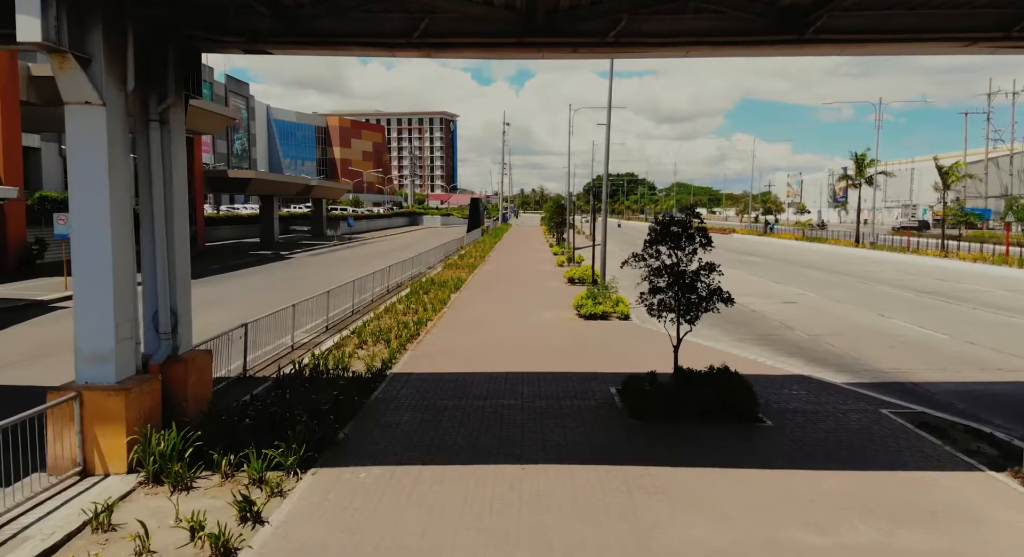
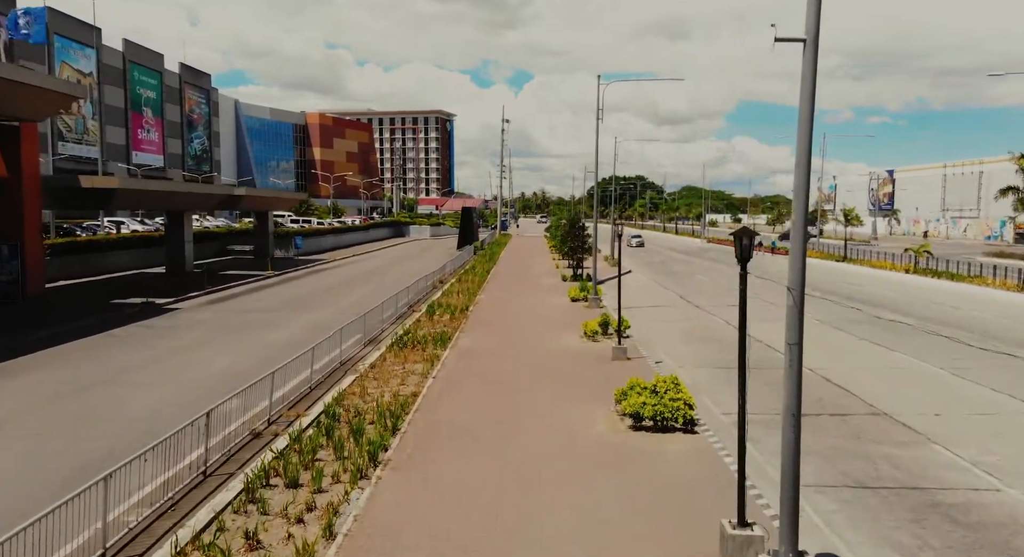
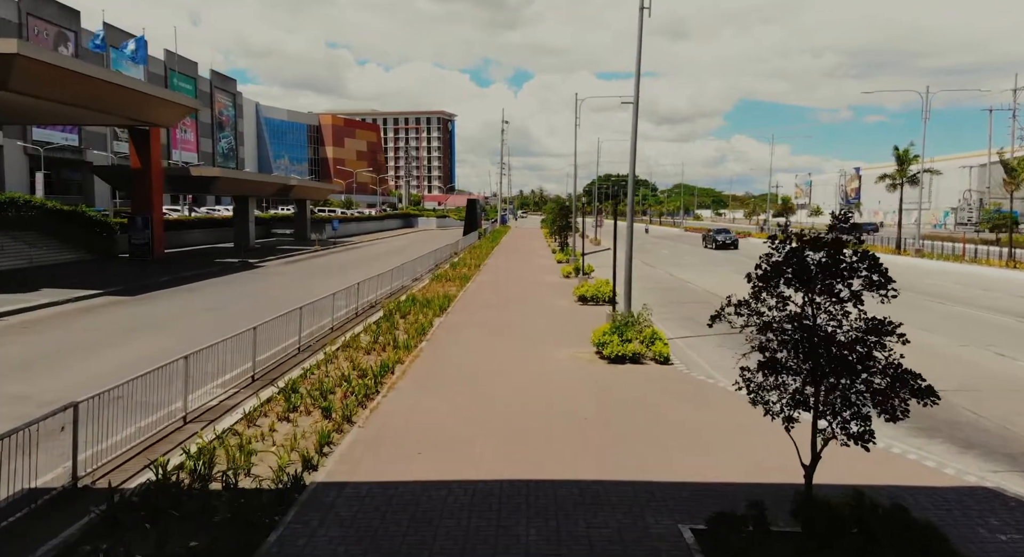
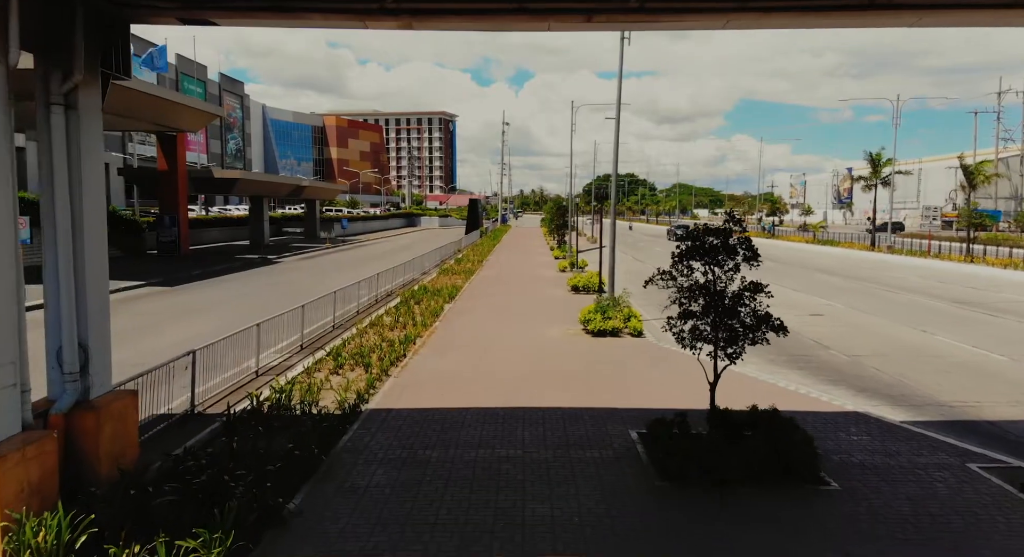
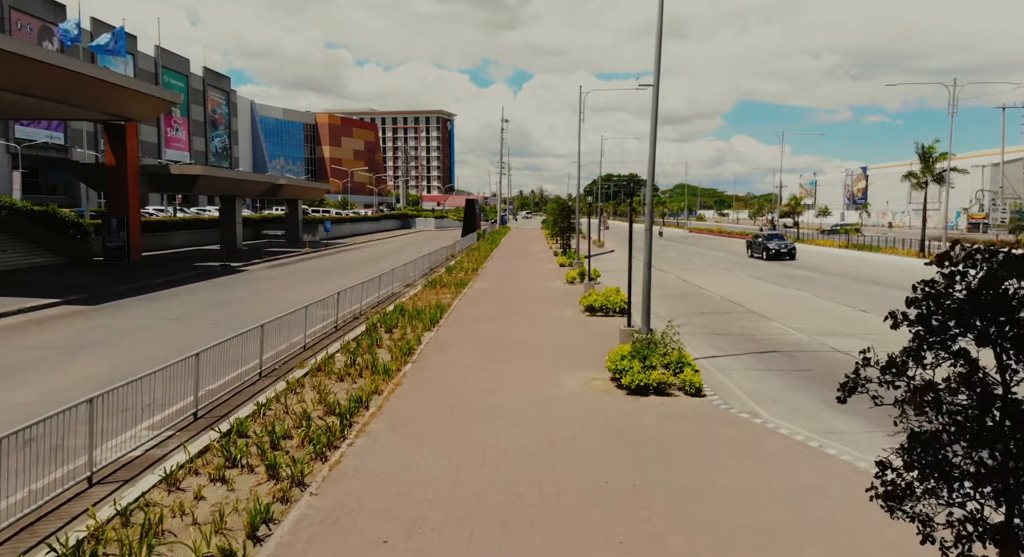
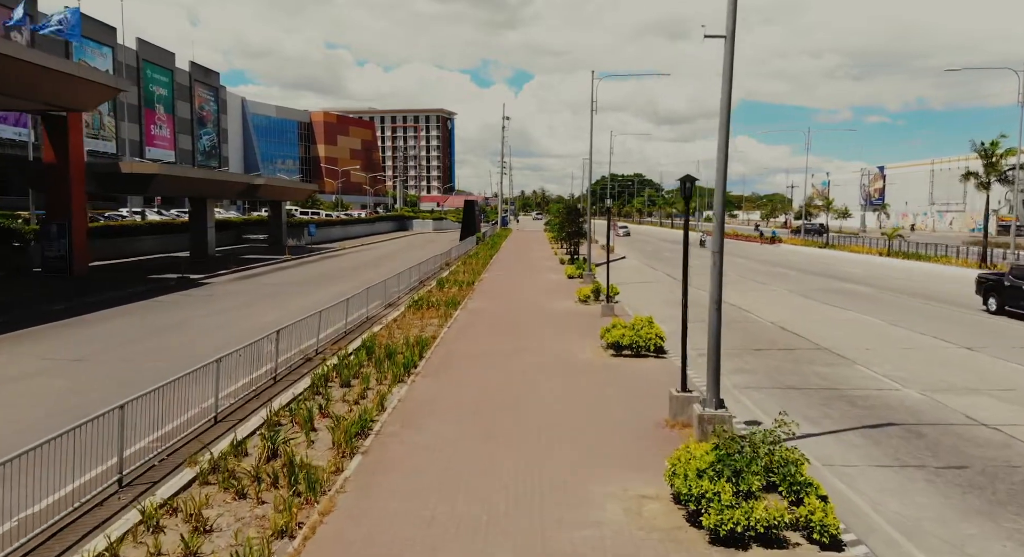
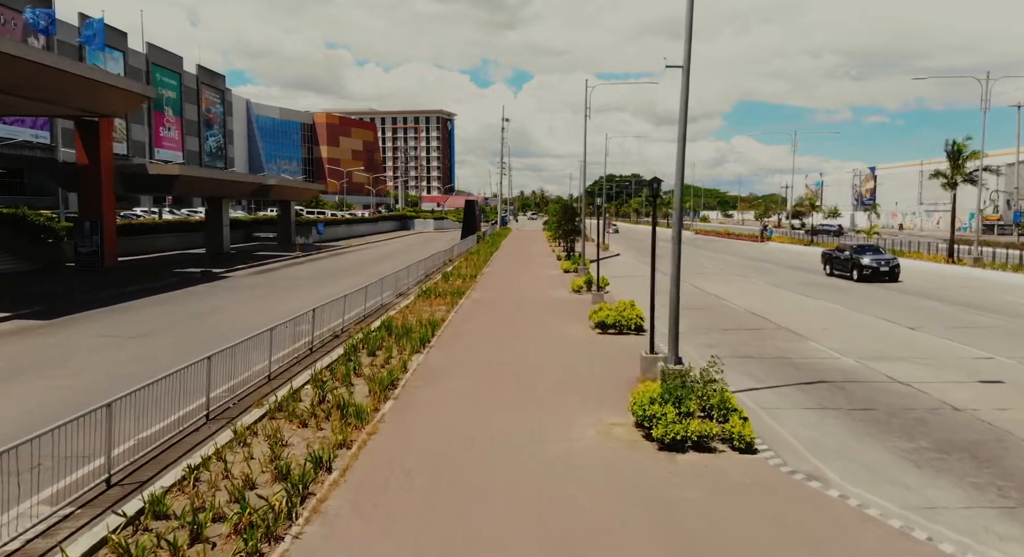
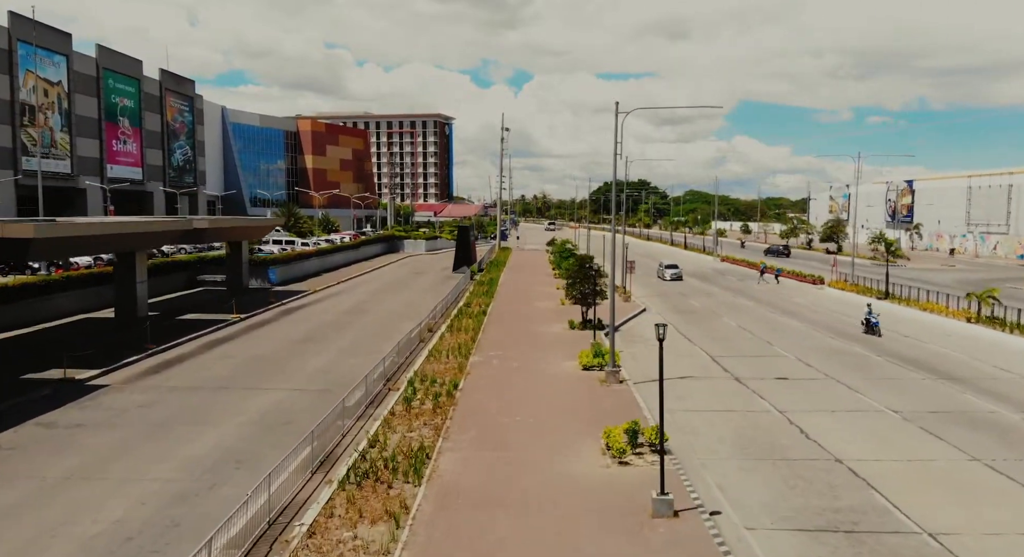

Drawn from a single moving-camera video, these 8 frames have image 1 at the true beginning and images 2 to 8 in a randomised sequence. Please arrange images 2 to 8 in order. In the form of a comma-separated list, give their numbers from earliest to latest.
4, 3, 5, 7, 6, 2, 8
